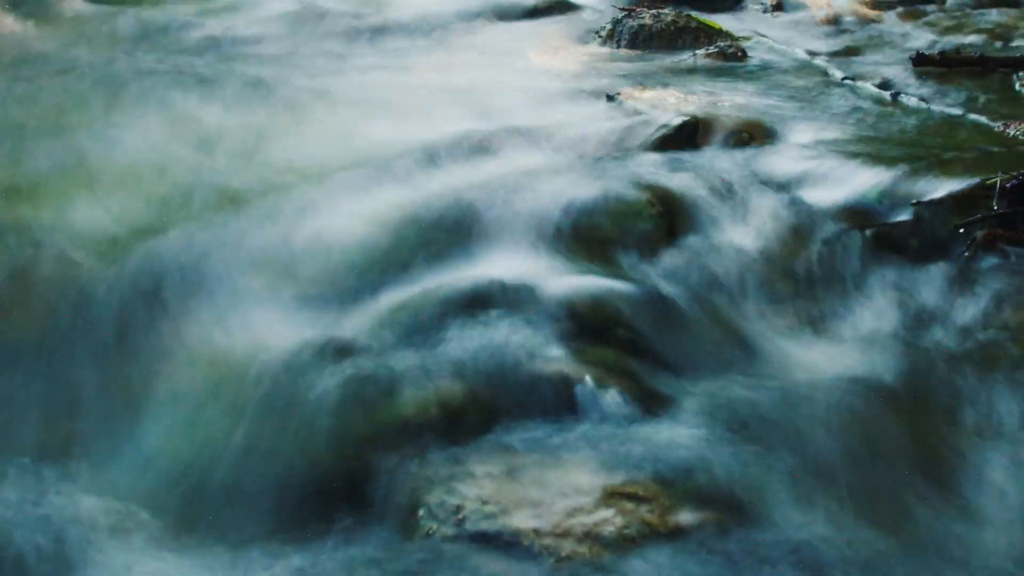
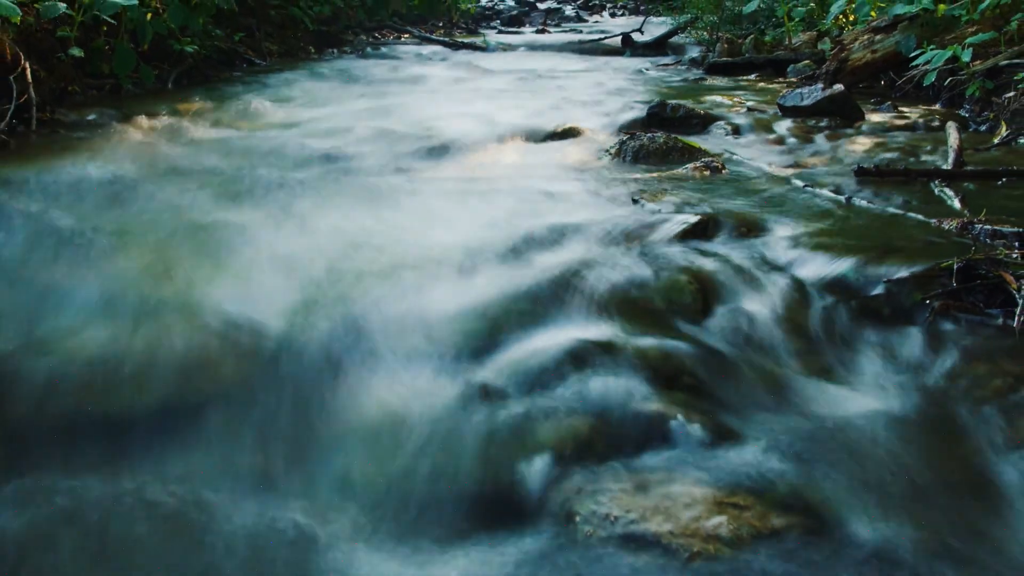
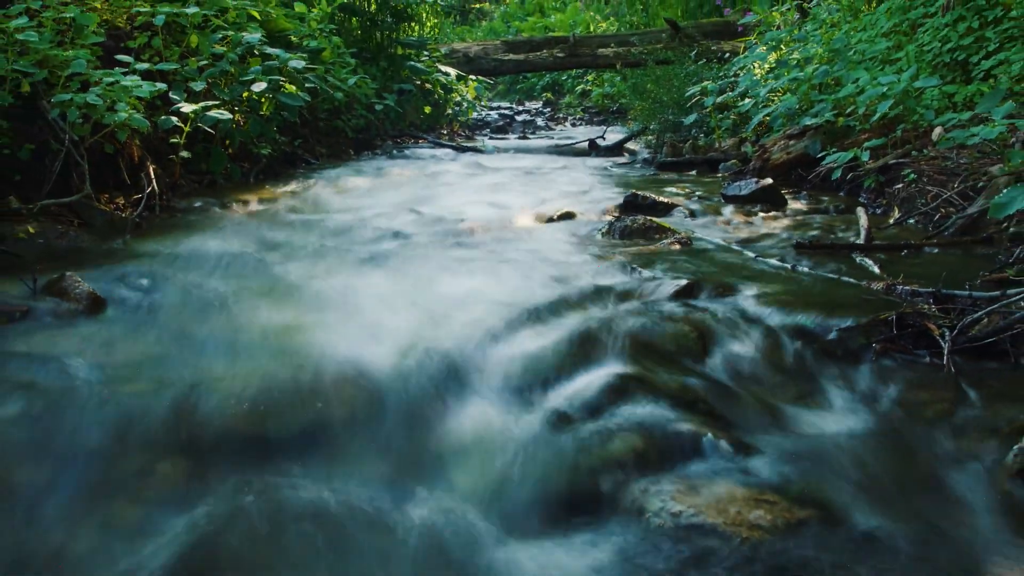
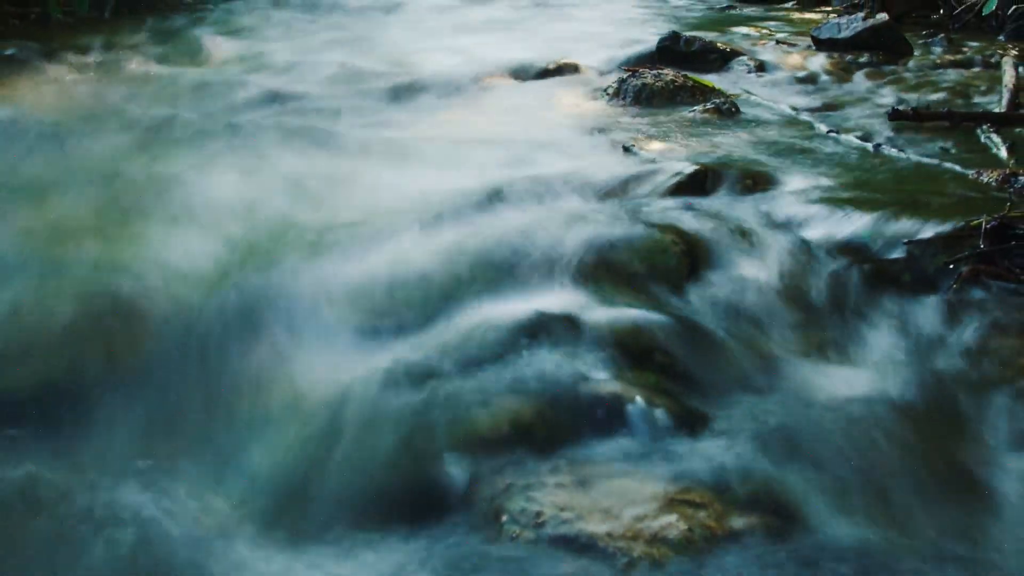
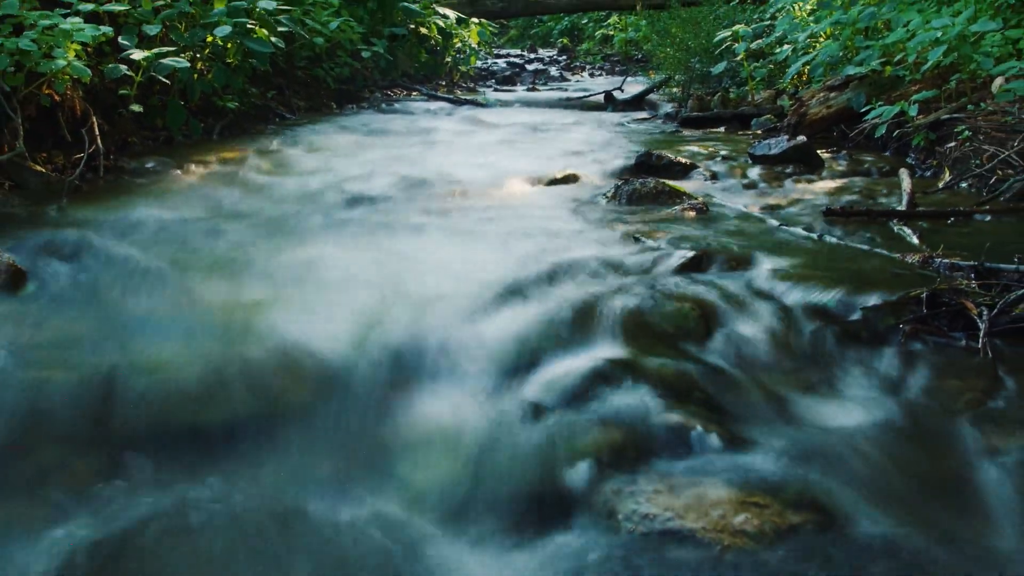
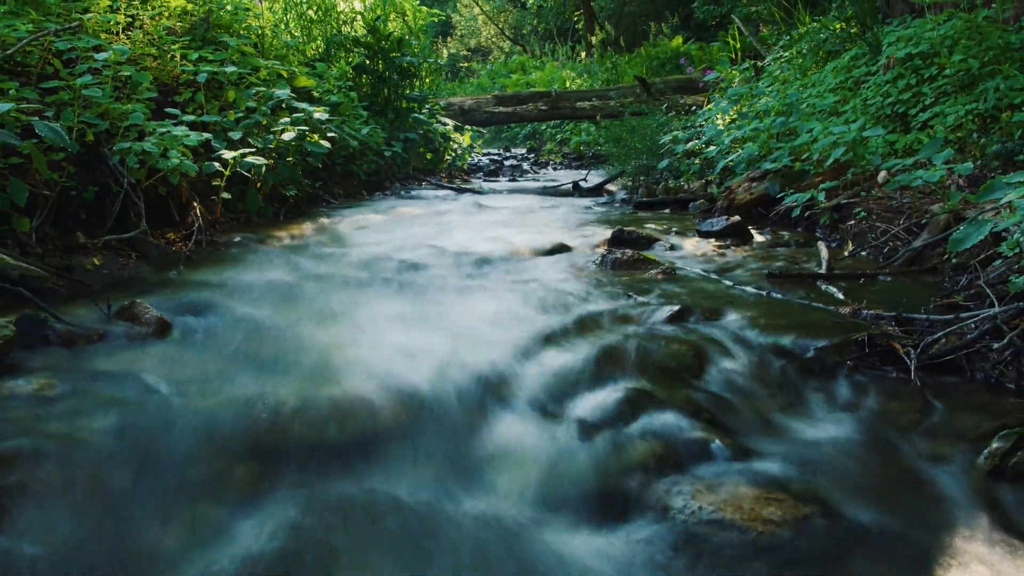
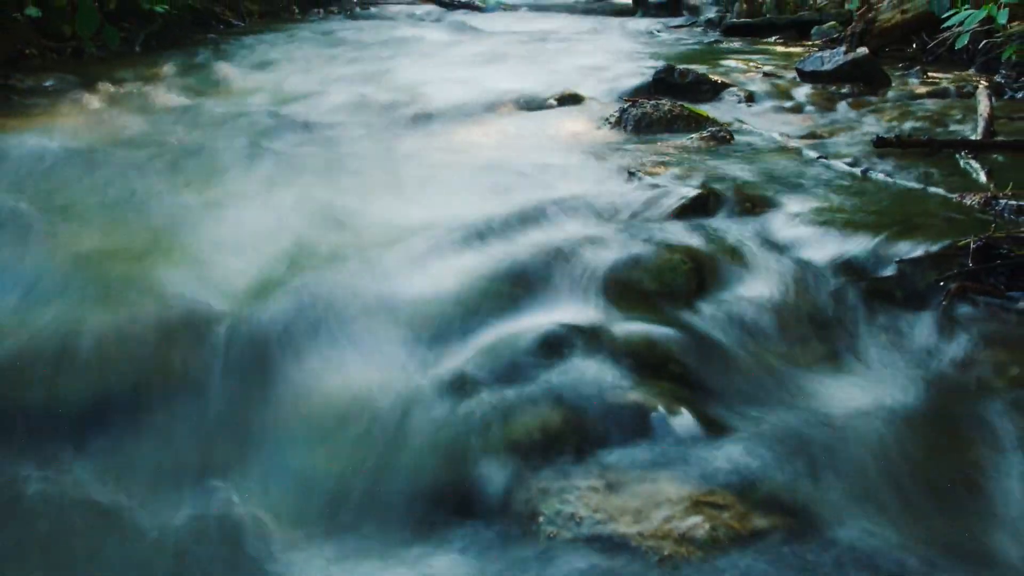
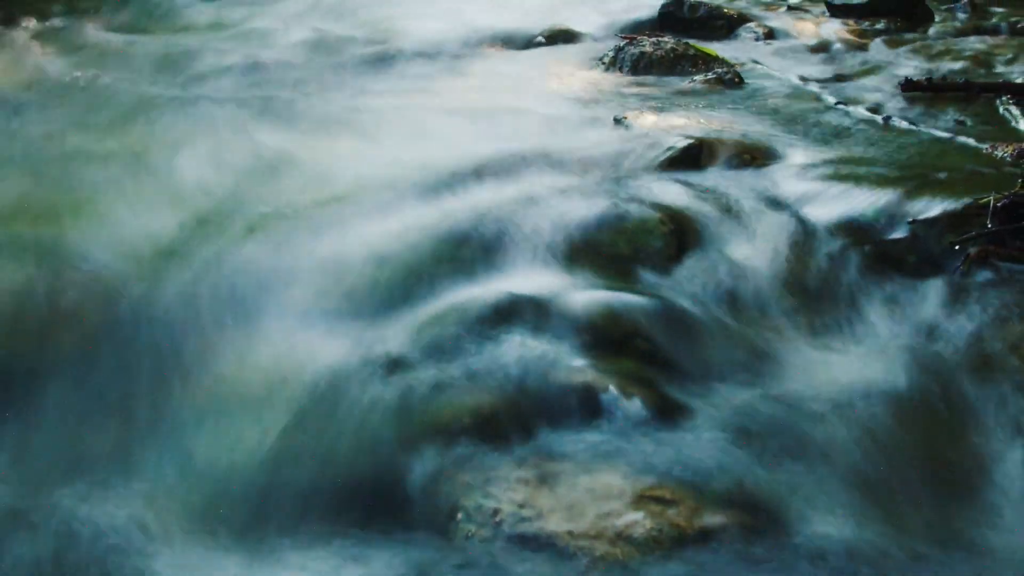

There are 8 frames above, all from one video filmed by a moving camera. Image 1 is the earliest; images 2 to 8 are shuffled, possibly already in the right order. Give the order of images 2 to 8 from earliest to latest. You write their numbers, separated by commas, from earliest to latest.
8, 4, 7, 2, 5, 3, 6
